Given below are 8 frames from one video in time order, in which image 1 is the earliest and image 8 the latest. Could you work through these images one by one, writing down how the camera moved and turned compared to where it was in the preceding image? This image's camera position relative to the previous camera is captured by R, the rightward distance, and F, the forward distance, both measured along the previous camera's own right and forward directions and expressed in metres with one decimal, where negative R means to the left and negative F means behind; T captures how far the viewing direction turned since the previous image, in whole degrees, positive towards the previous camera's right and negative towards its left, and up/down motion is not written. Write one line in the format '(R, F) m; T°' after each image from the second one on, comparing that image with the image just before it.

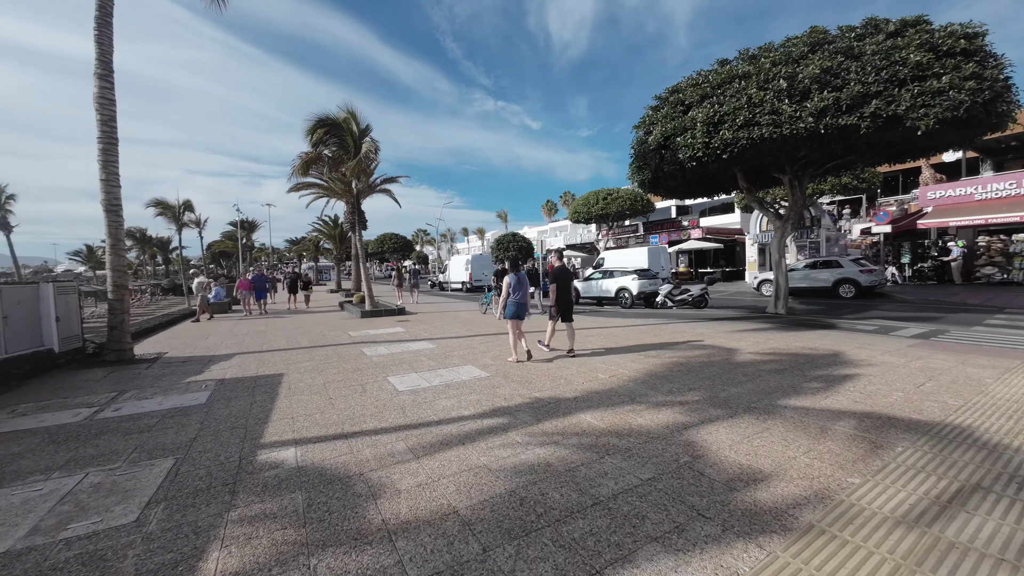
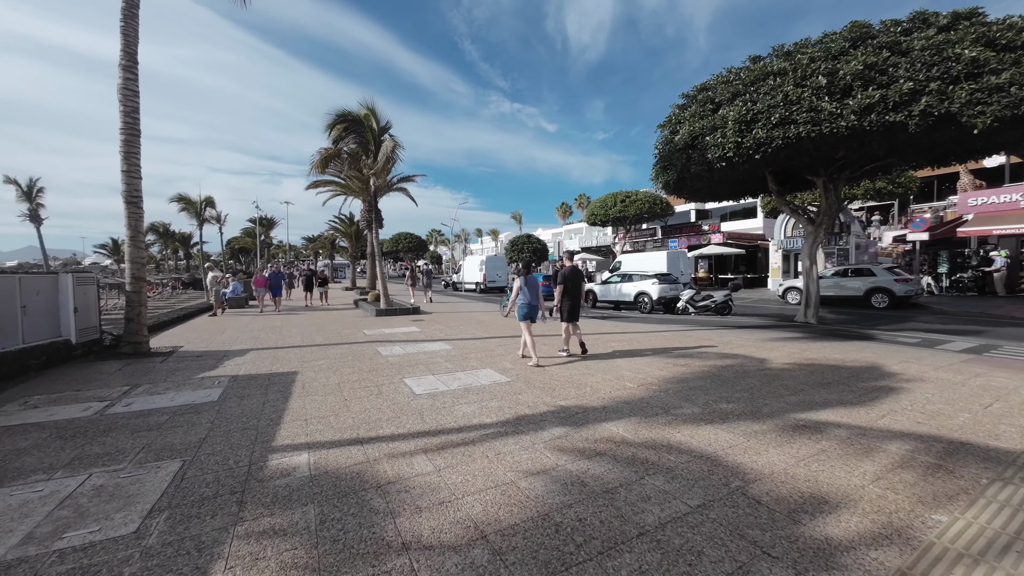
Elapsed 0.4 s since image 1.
(-0.2, +0.3) m; -2°
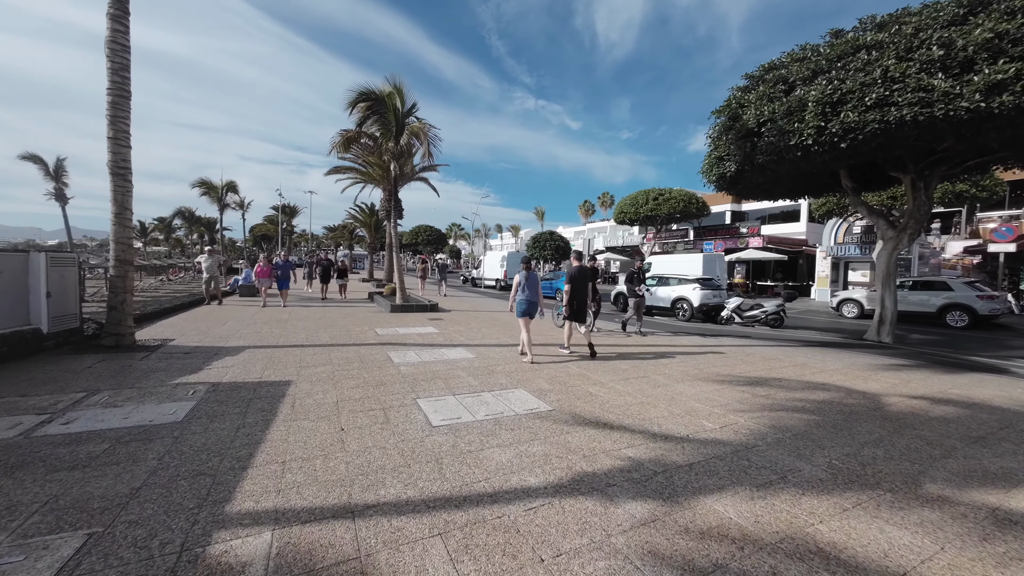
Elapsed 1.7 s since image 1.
(-0.4, +1.3) m; -2°
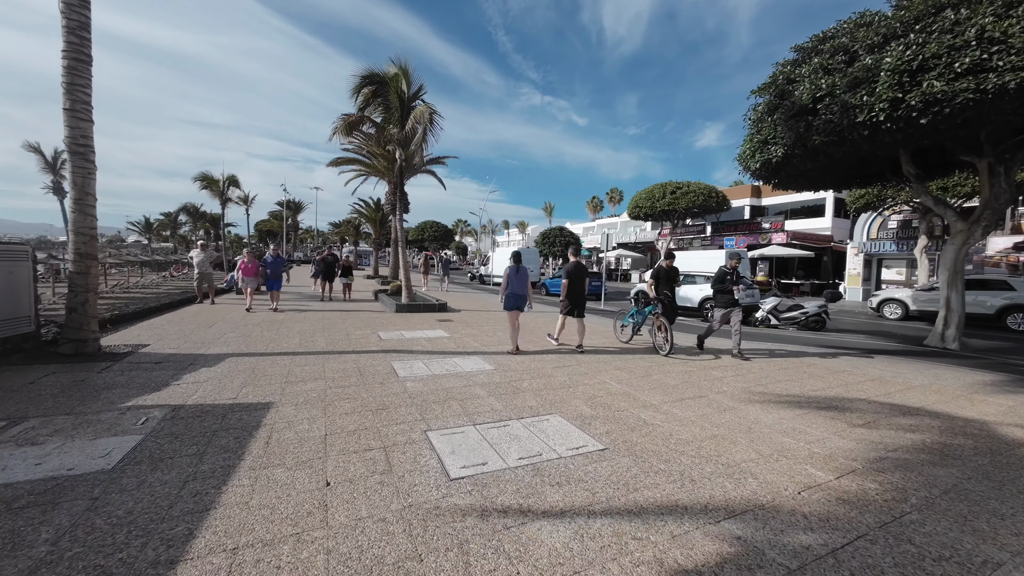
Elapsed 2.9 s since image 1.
(-0.3, +1.1) m; -1°
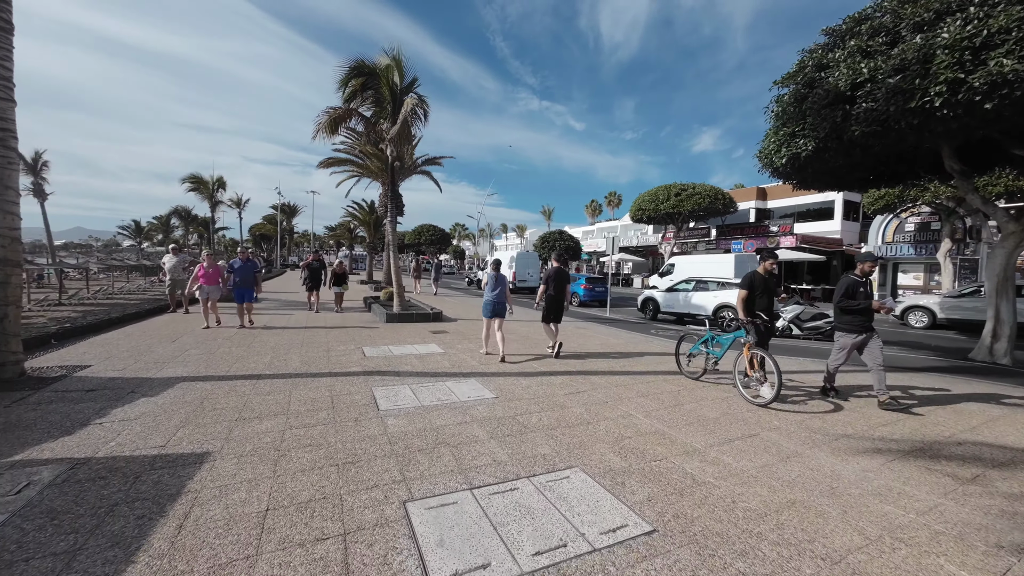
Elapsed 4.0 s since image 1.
(-0.1, +1.0) m; 0°
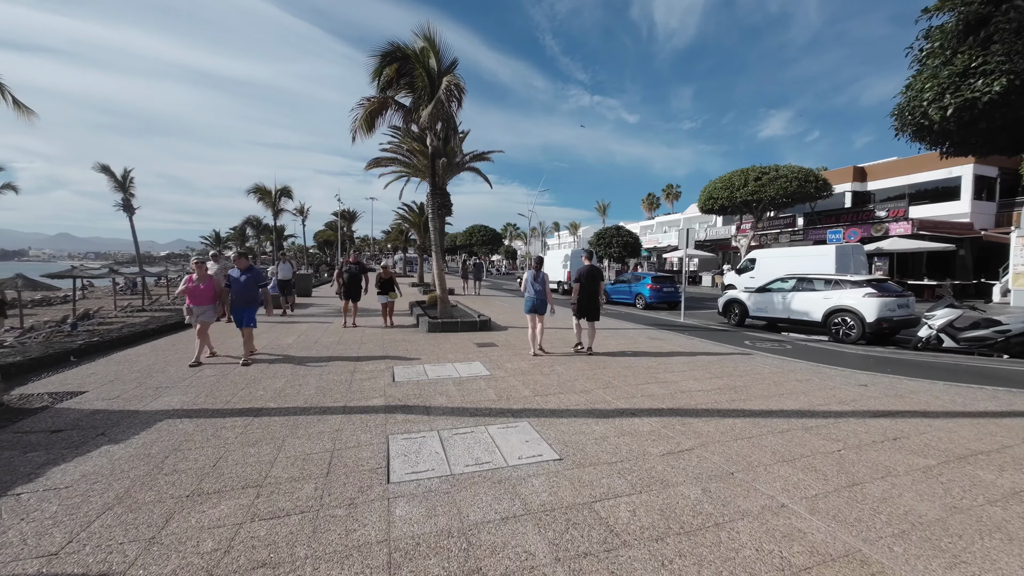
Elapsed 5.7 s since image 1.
(-0.1, +1.6) m; -8°
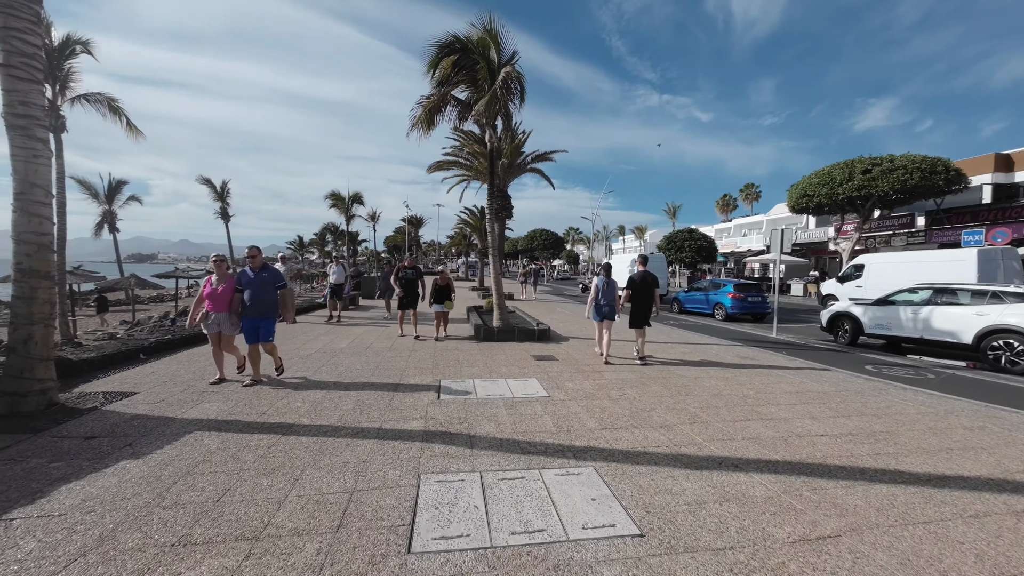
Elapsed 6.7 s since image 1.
(0.0, +0.9) m; -9°
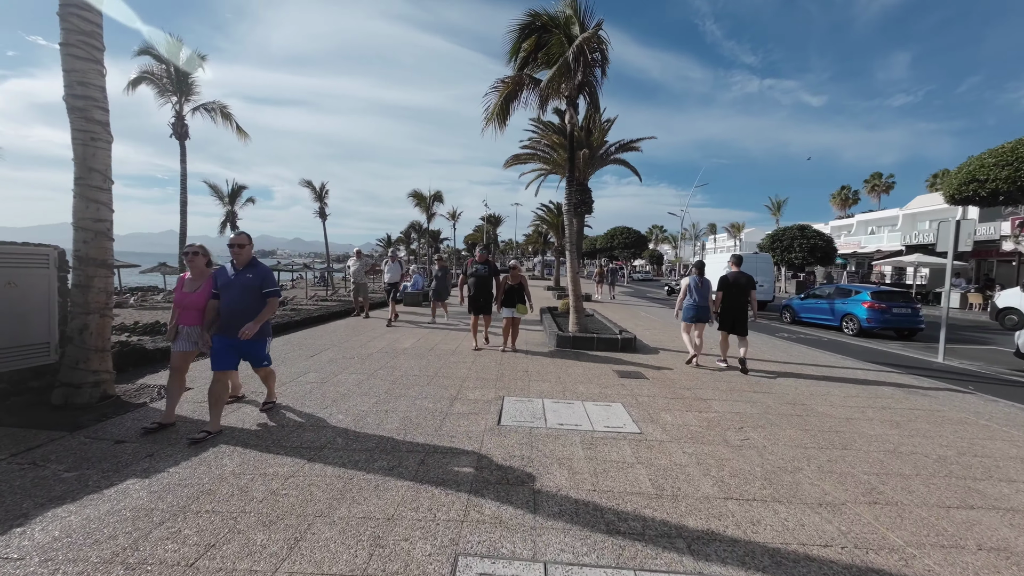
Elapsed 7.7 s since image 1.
(-0.1, +1.1) m; -11°
